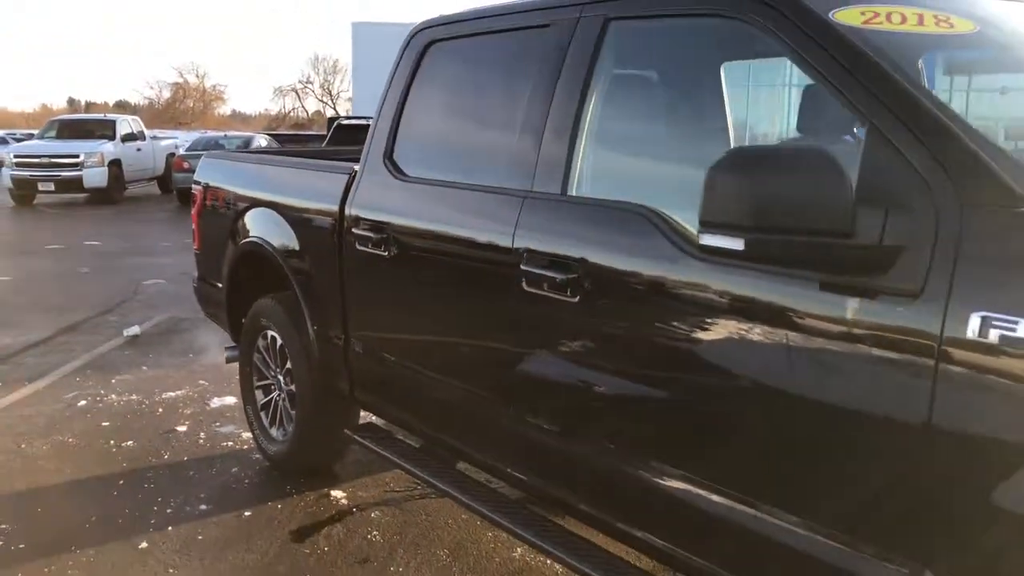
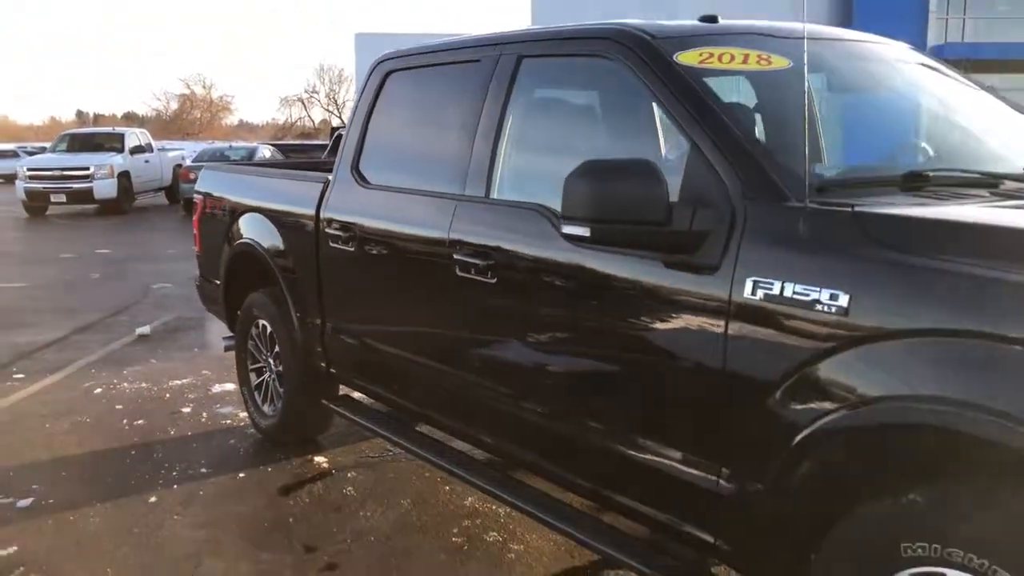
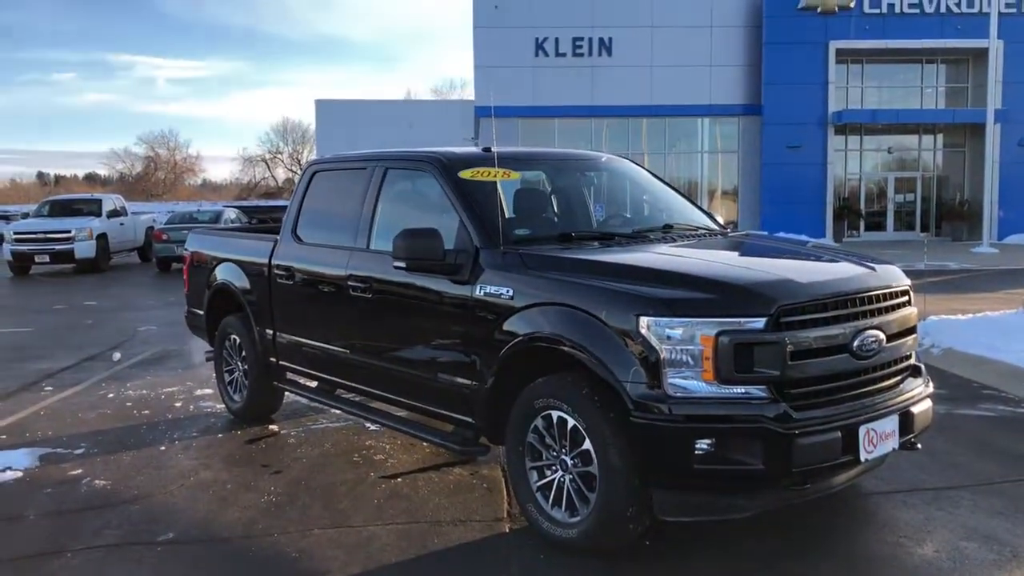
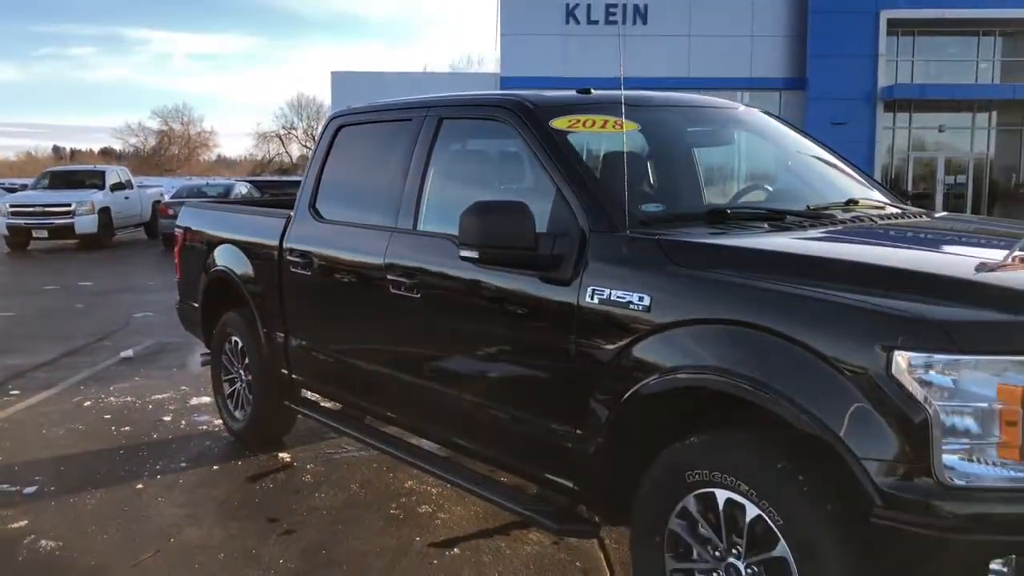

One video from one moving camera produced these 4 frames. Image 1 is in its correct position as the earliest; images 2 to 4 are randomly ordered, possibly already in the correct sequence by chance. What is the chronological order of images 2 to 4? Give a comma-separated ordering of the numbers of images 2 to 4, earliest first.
2, 4, 3
